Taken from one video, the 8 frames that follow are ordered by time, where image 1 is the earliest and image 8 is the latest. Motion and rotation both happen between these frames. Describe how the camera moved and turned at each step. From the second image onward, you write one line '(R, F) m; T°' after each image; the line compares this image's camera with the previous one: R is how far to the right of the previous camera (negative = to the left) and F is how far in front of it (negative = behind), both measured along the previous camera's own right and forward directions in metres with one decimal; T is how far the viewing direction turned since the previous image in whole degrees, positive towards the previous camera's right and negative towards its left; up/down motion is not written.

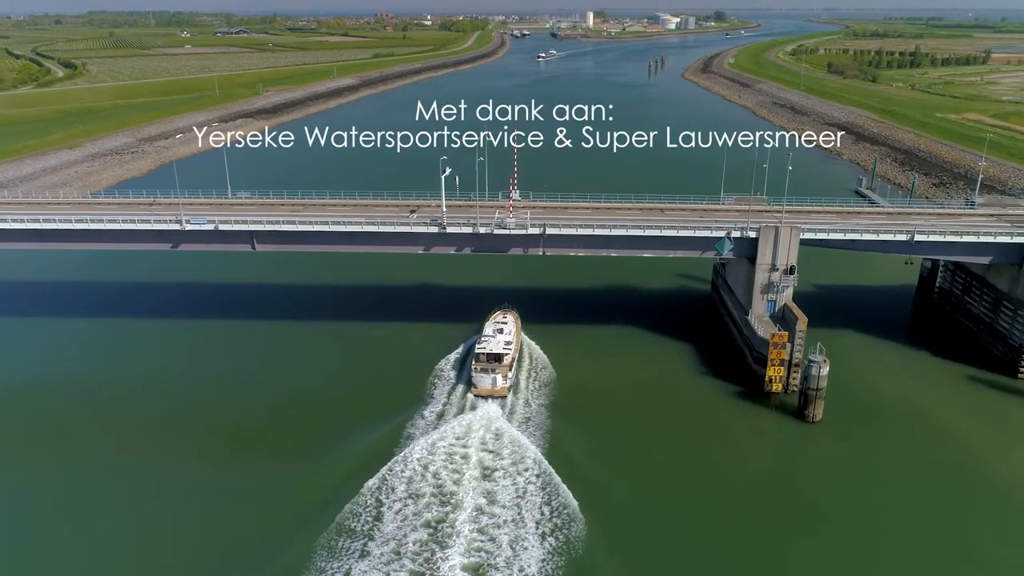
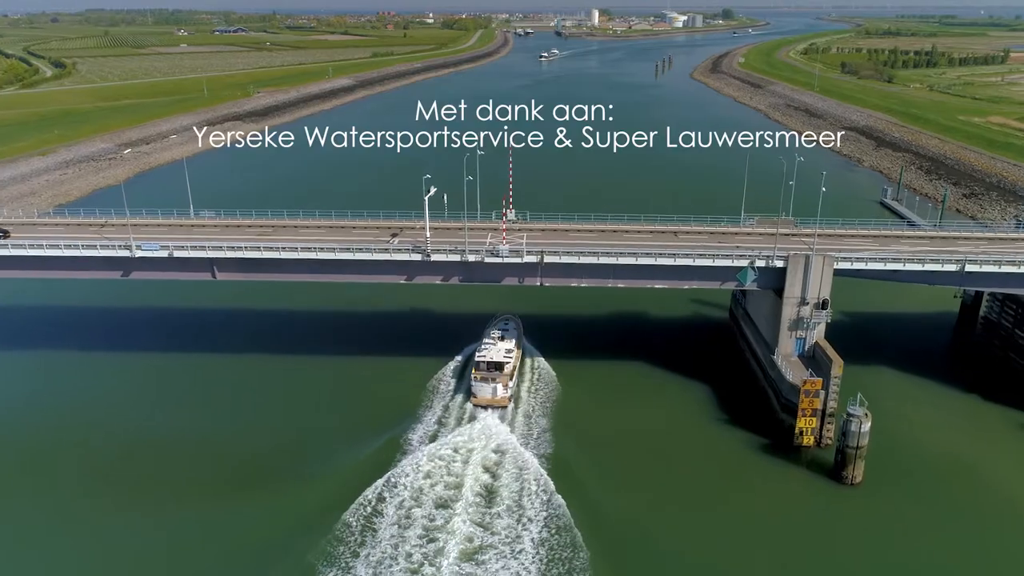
(+0.4, +3.4) m; 0°
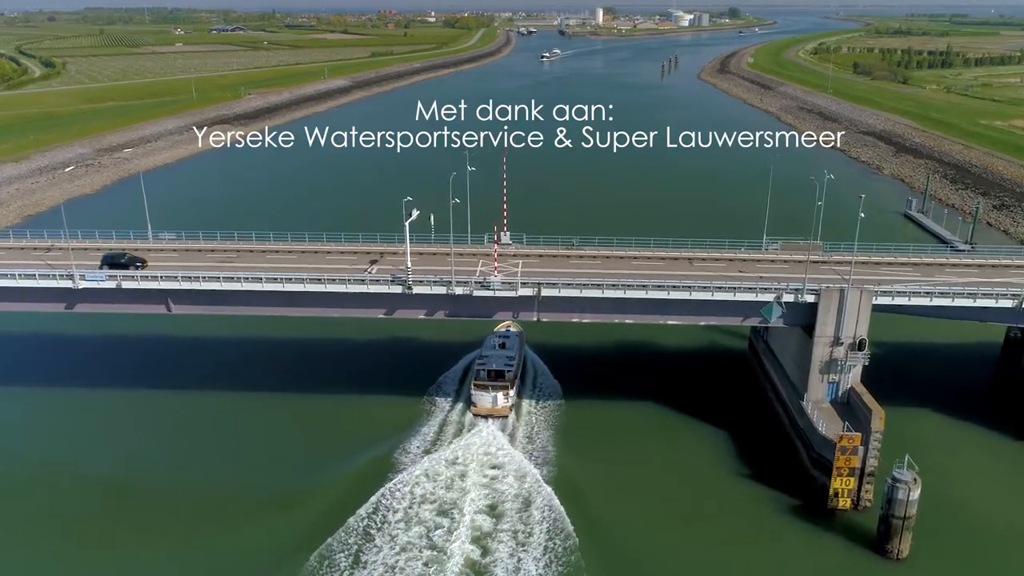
(+0.3, +3.0) m; 0°
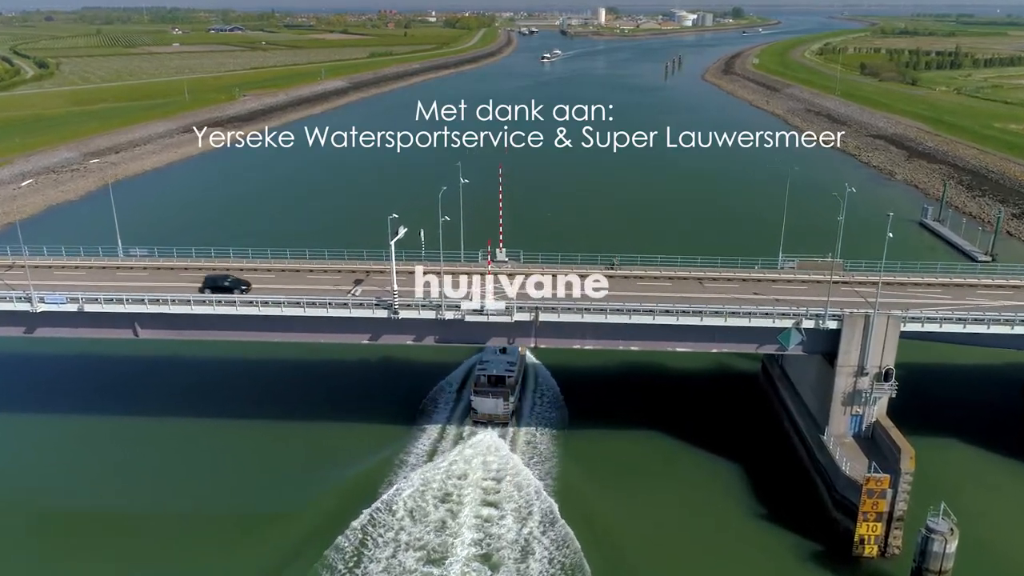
(+0.2, +1.7) m; 0°
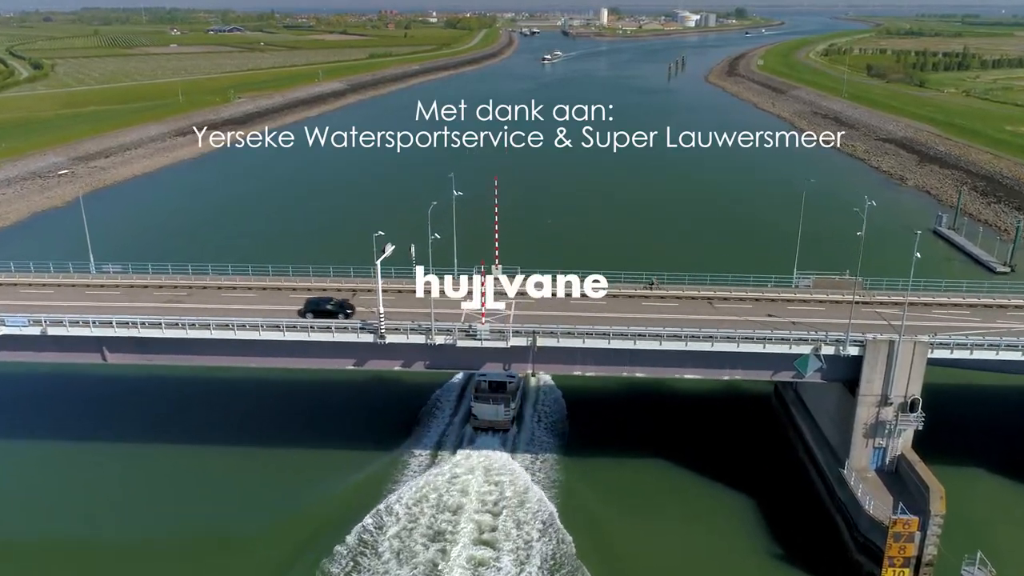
(+0.2, +1.4) m; 0°
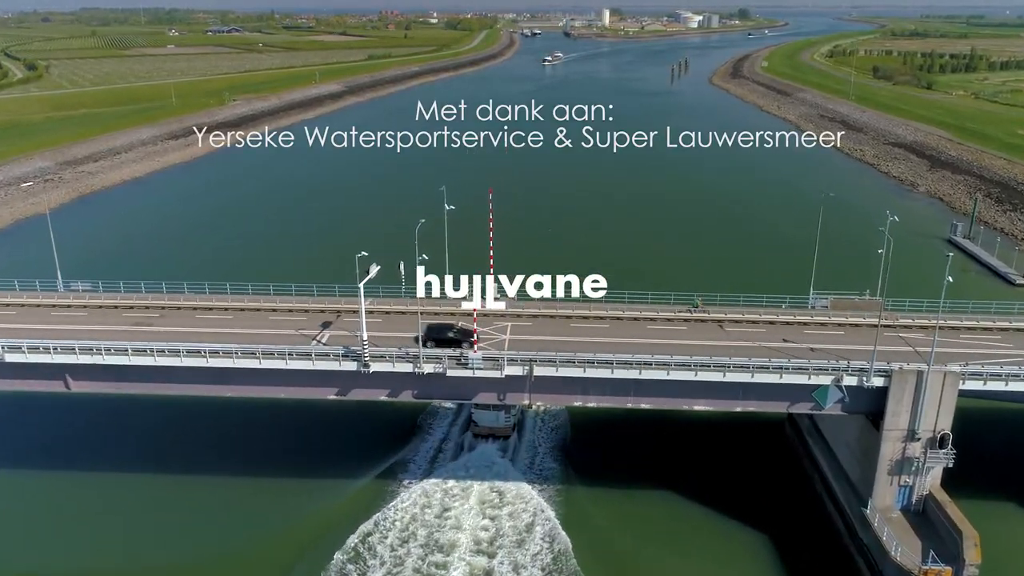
(+0.1, +1.4) m; 0°
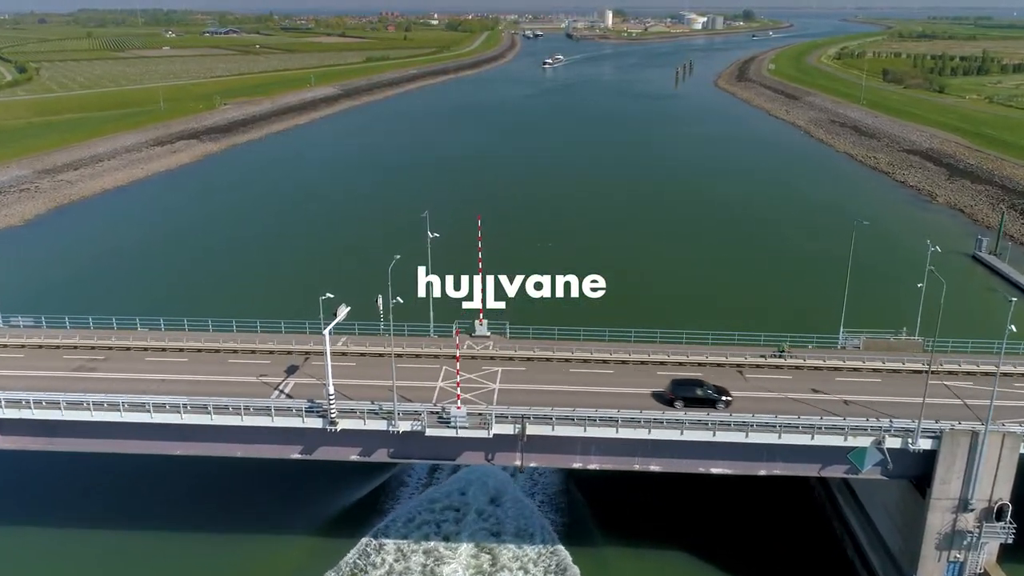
(+0.2, +2.3) m; 0°
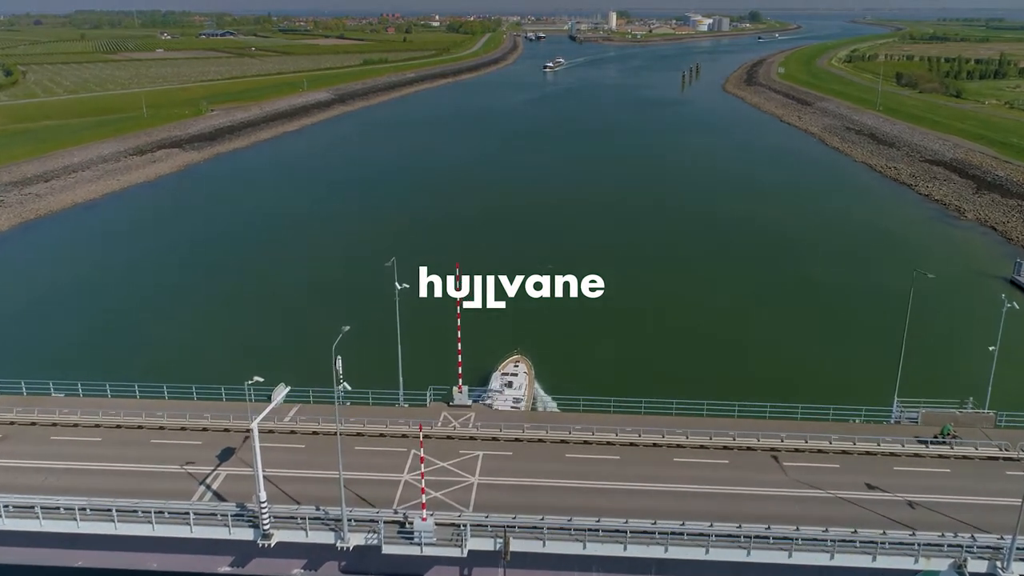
(+0.4, +3.0) m; 0°
